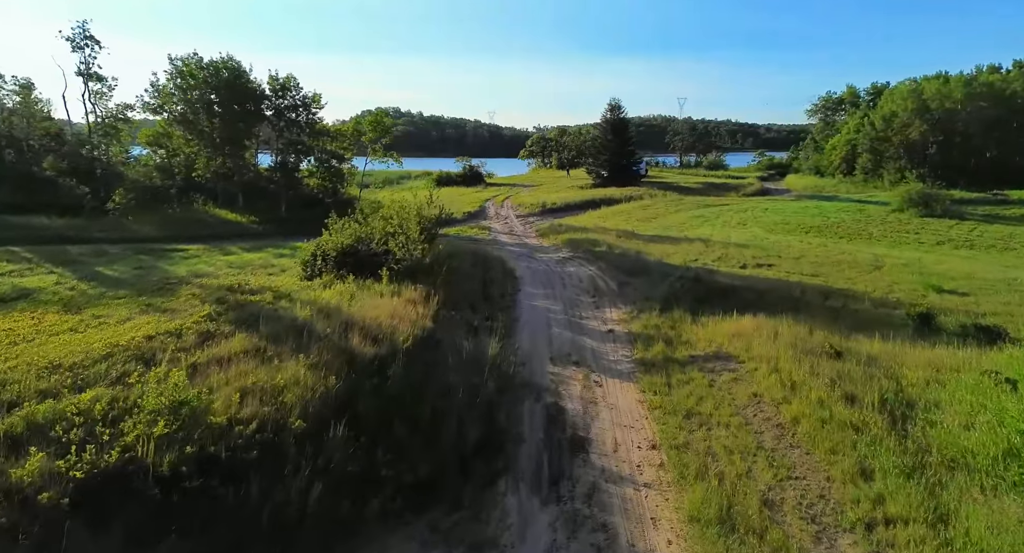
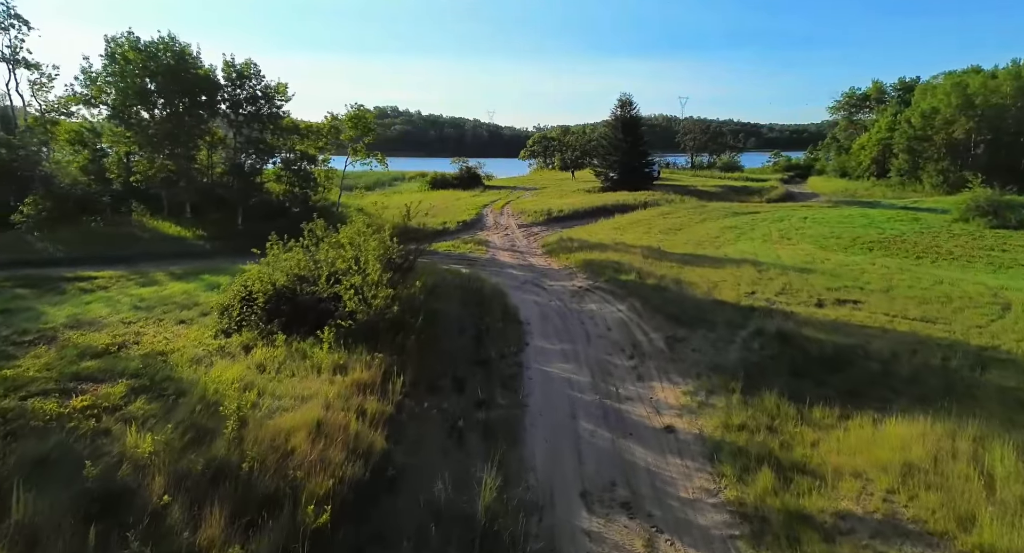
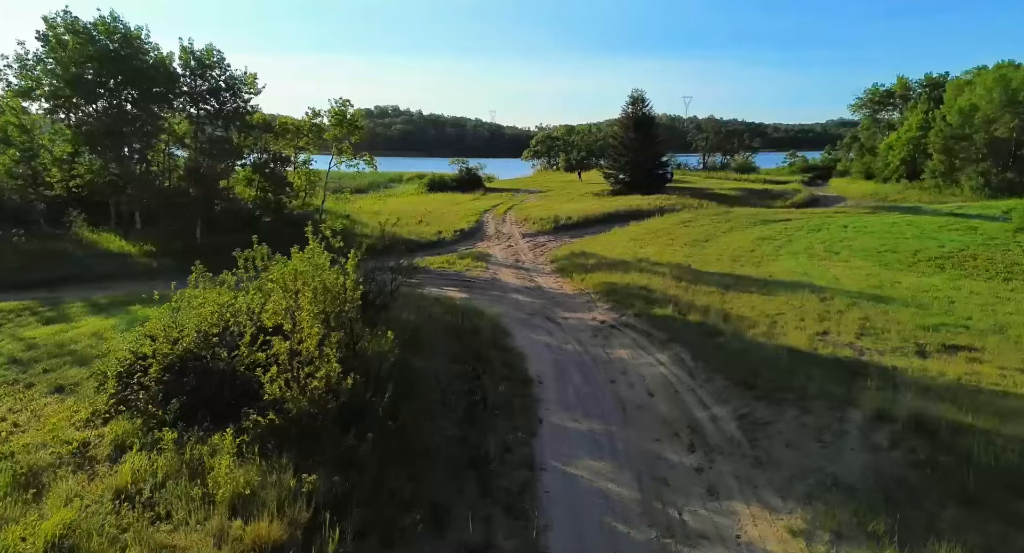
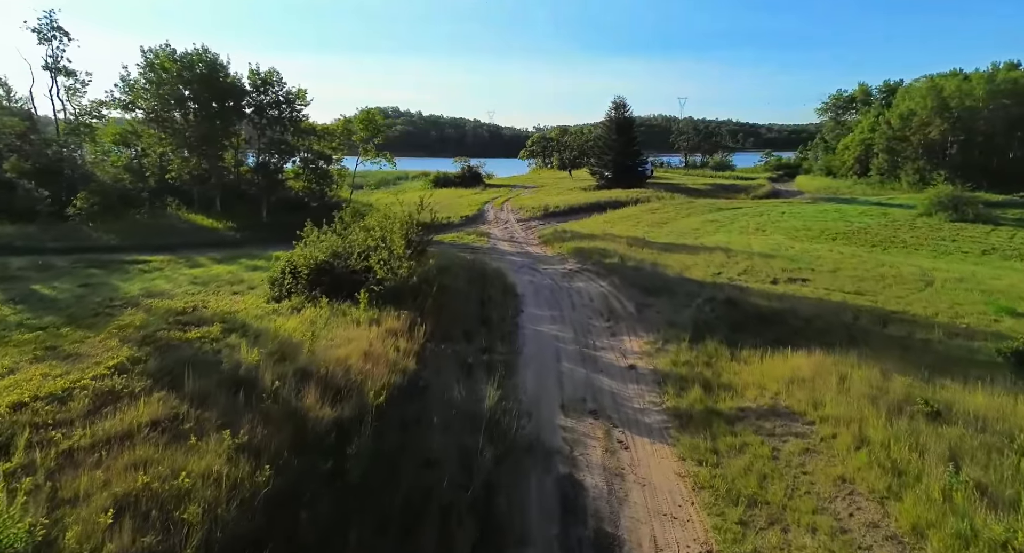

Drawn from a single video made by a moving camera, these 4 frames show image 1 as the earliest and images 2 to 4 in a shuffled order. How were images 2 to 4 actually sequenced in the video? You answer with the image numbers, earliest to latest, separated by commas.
4, 2, 3
